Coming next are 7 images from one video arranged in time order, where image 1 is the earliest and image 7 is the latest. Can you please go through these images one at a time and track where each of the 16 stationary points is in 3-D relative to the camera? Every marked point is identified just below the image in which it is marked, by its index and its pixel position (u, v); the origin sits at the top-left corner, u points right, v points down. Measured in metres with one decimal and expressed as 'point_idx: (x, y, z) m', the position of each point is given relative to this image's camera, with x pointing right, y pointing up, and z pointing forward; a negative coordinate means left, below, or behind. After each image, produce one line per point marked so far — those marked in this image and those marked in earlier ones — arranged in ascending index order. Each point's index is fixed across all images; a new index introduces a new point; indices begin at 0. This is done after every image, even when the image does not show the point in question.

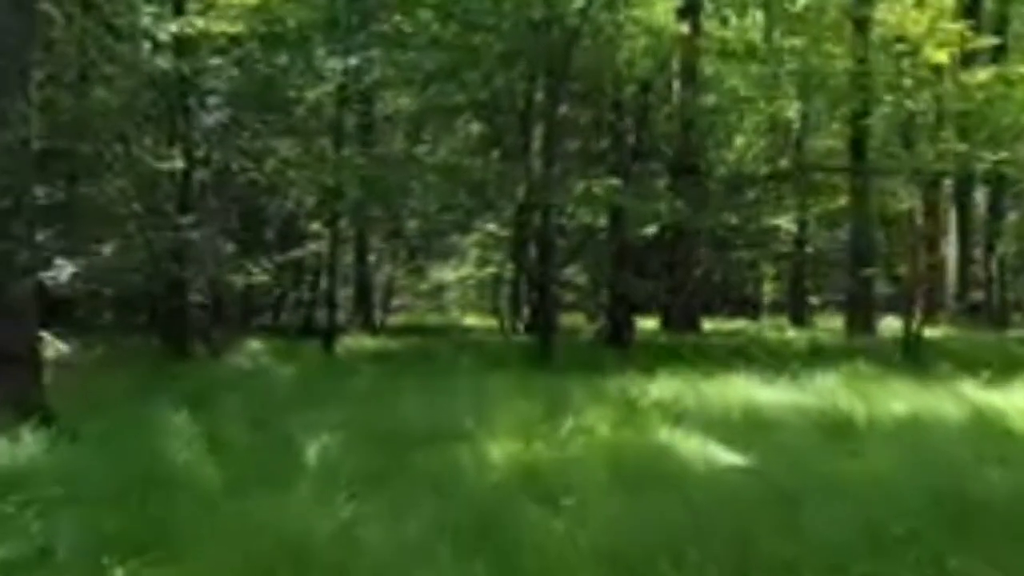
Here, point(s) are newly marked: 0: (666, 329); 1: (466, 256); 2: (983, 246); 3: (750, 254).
0: (+1.9, -0.5, +17.7) m
1: (-0.5, +0.4, +17.7) m
2: (+6.1, +0.5, +18.5) m
3: (+2.6, +0.4, +16.4) m
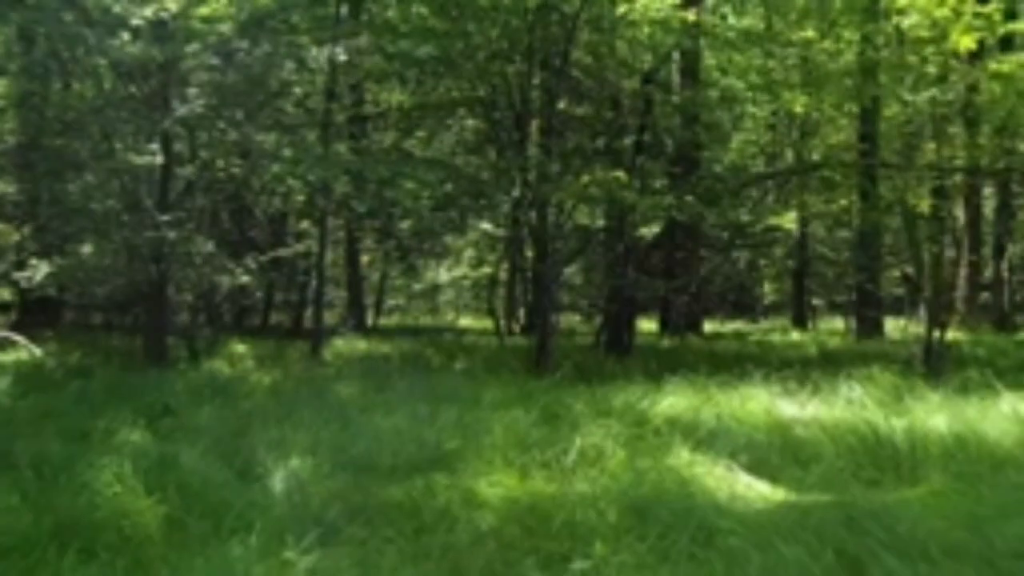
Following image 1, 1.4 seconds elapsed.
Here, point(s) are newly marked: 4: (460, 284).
0: (+1.8, -0.5, +17.2) m
1: (-0.6, +0.4, +17.2) m
2: (+6.0, +0.5, +18.0) m
3: (+2.6, +0.4, +15.8) m
4: (-0.7, 0.0, +19.8) m
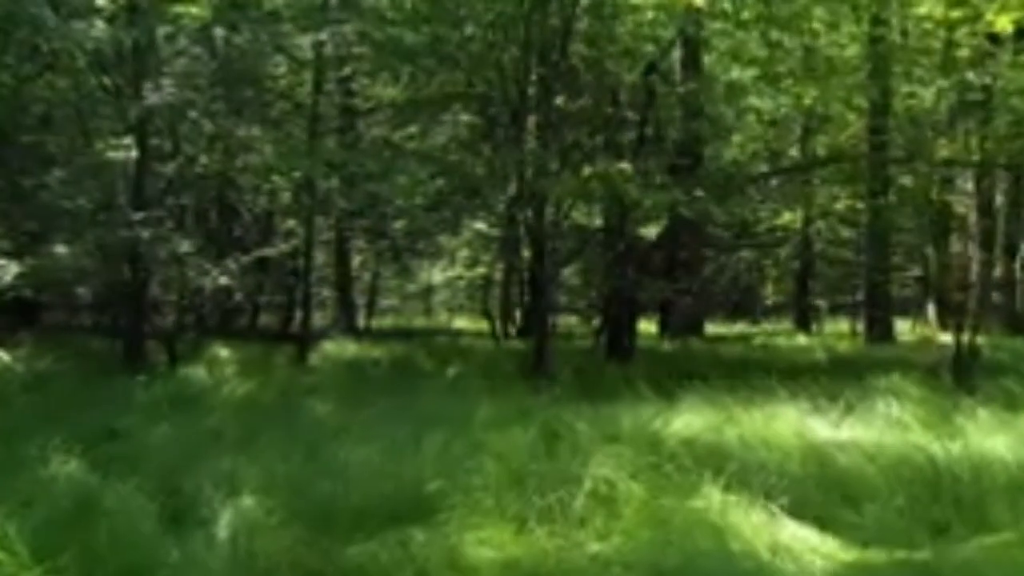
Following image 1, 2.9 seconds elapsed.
0: (+1.8, -0.5, +16.5) m
1: (-0.6, +0.3, +16.5) m
2: (+6.0, +0.5, +17.4) m
3: (+2.5, +0.4, +15.2) m
4: (-0.8, 0.0, +19.2) m
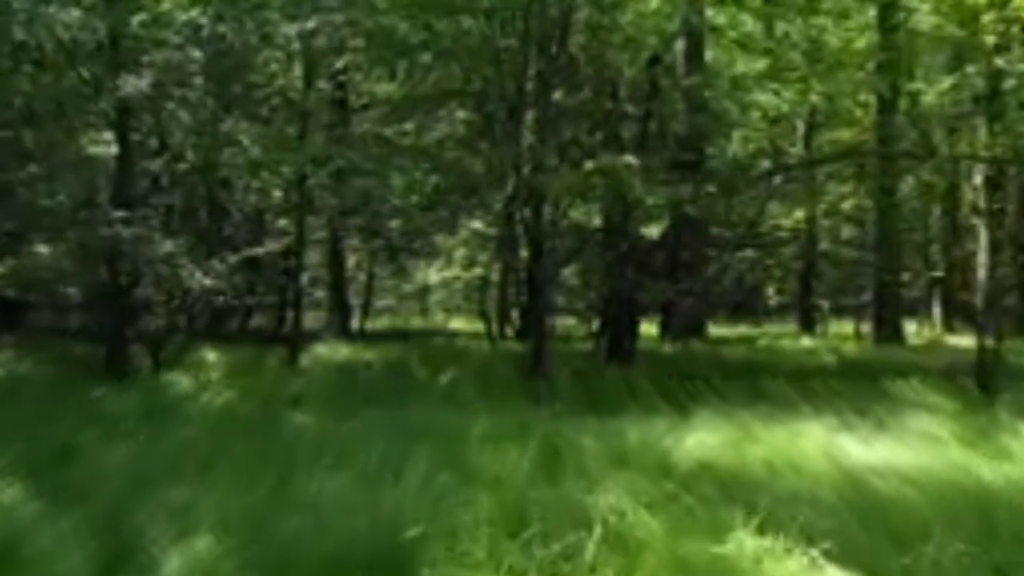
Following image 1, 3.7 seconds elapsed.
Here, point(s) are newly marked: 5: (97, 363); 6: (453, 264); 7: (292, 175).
0: (+1.7, -0.5, +16.1) m
1: (-0.7, +0.3, +16.1) m
2: (+5.9, +0.5, +16.9) m
3: (+2.5, +0.4, +14.8) m
4: (-0.8, 0.0, +18.8) m
5: (-3.5, -0.6, +12.3) m
6: (-0.7, +0.3, +16.7) m
7: (-1.9, +0.9, +12.1) m
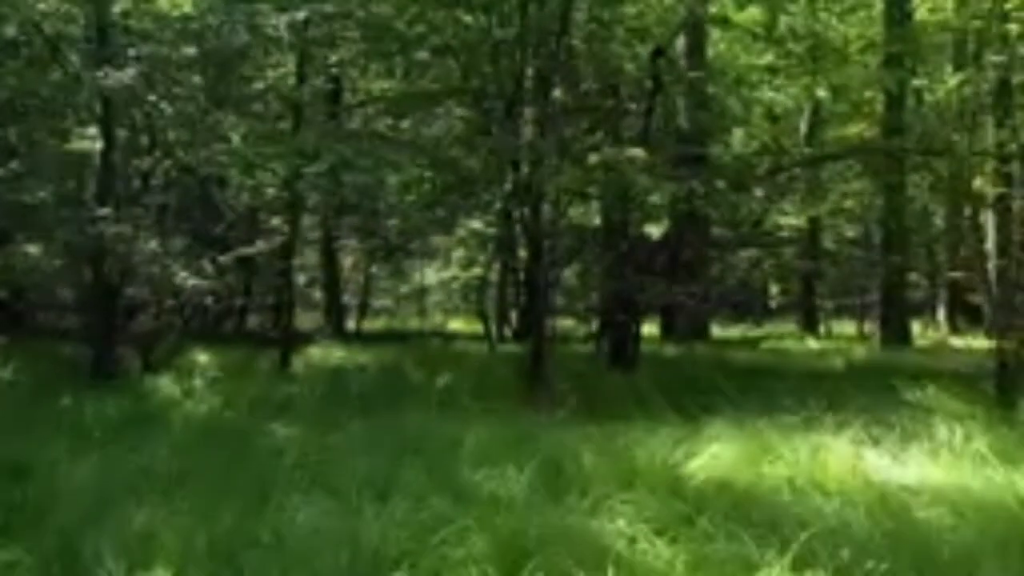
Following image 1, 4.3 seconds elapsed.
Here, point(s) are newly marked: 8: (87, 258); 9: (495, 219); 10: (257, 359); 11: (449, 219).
0: (+1.7, -0.5, +15.8) m
1: (-0.7, +0.3, +15.8) m
2: (+5.9, +0.5, +16.6) m
3: (+2.5, +0.4, +14.4) m
4: (-0.8, 0.0, +18.4) m
5: (-3.6, -0.6, +11.9) m
6: (-0.7, +0.3, +16.3) m
7: (-1.9, +0.9, +11.8) m
8: (-3.3, +0.2, +11.1) m
9: (-0.1, +0.6, +11.7) m
10: (-2.4, -0.7, +13.5) m
11: (-0.5, +0.6, +11.9) m
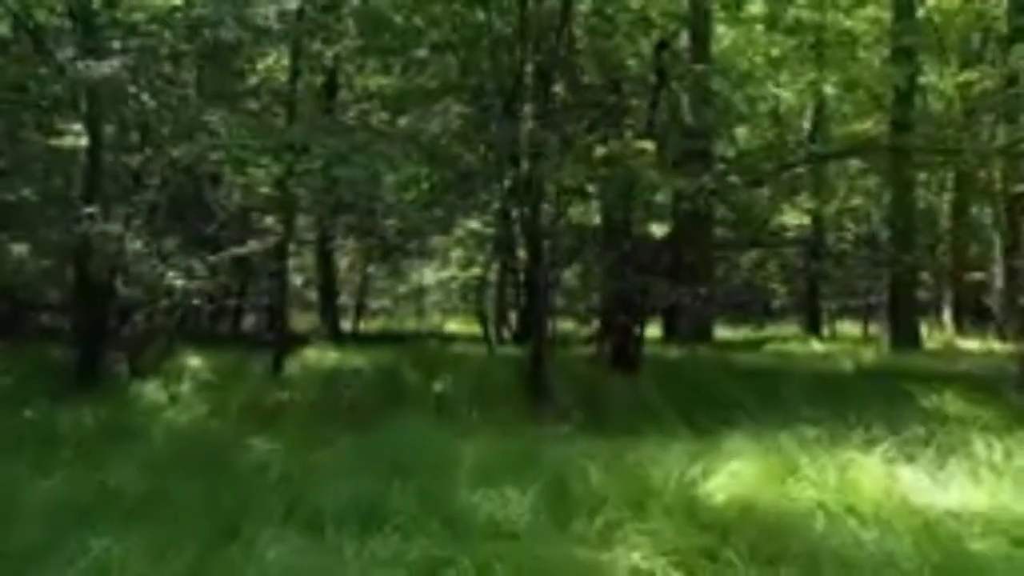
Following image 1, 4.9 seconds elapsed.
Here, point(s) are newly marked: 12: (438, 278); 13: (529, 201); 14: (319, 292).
0: (+1.7, -0.6, +15.4) m
1: (-0.7, +0.3, +15.4) m
2: (+5.9, +0.5, +16.3) m
3: (+2.5, +0.4, +14.1) m
4: (-0.8, 0.0, +18.1) m
5: (-3.6, -0.7, +11.6) m
6: (-0.7, +0.3, +16.0) m
7: (-1.9, +0.9, +11.4) m
8: (-3.3, +0.2, +10.8) m
9: (-0.2, +0.6, +11.4) m
10: (-2.4, -0.7, +13.1) m
11: (-0.5, +0.6, +11.6) m
12: (-0.9, +0.1, +16.9) m
13: (+0.1, +0.7, +10.9) m
14: (-2.3, 0.0, +16.8) m
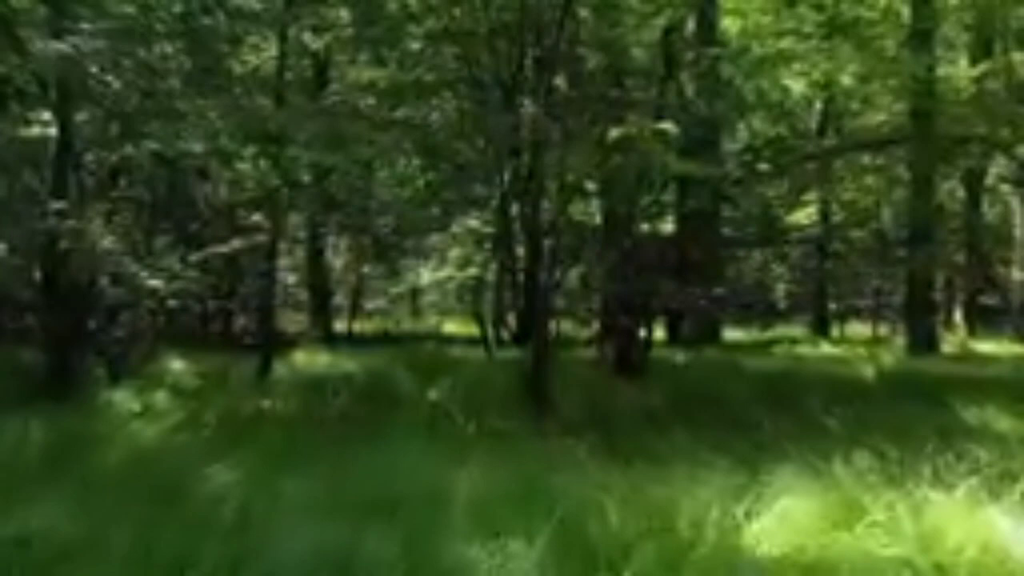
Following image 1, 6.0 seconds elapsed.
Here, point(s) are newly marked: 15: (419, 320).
0: (+1.7, -0.6, +14.8) m
1: (-0.7, +0.3, +14.8) m
2: (+5.9, +0.5, +15.6) m
3: (+2.5, +0.4, +13.5) m
4: (-0.8, 0.0, +17.4) m
5: (-3.6, -0.7, +10.9) m
6: (-0.7, +0.3, +15.3) m
7: (-1.9, +0.9, +10.8) m
8: (-3.3, +0.2, +10.2) m
9: (-0.2, +0.5, +10.7) m
10: (-2.4, -0.7, +12.5) m
11: (-0.5, +0.6, +10.9) m
12: (-0.9, +0.1, +16.2) m
13: (+0.1, +0.7, +10.3) m
14: (-2.3, 0.0, +16.2) m
15: (-1.3, -0.4, +19.9) m
